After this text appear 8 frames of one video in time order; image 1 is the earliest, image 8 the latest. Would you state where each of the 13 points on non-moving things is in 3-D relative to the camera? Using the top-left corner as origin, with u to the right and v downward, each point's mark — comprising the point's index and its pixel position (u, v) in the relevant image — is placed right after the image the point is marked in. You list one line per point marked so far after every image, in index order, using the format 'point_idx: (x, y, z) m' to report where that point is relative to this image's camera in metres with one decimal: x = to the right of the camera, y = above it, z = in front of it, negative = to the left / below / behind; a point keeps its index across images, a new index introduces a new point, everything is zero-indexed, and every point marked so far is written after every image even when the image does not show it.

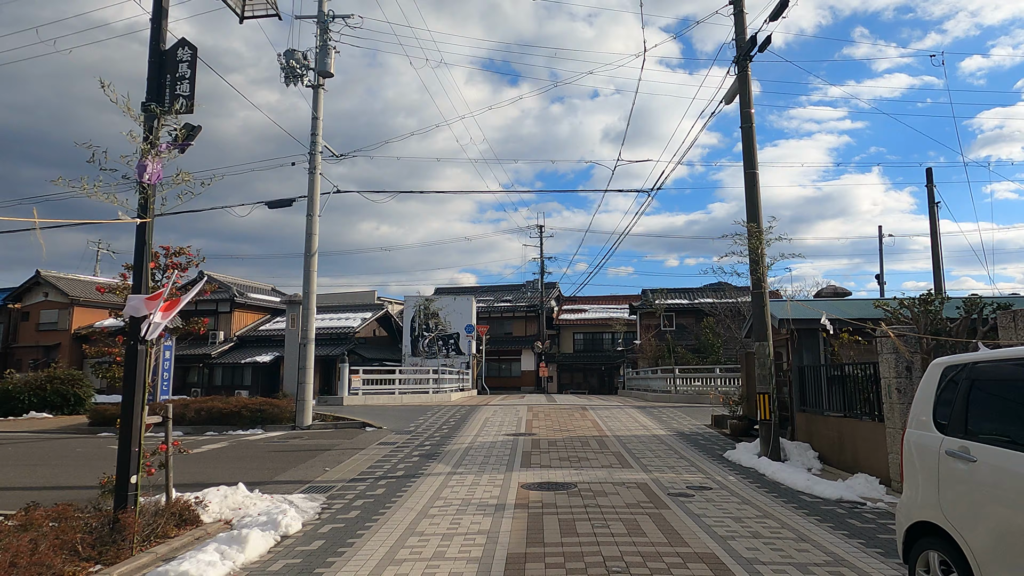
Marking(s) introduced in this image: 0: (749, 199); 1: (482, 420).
0: (+3.5, +1.3, +10.3) m
1: (-0.7, -2.9, +15.4) m
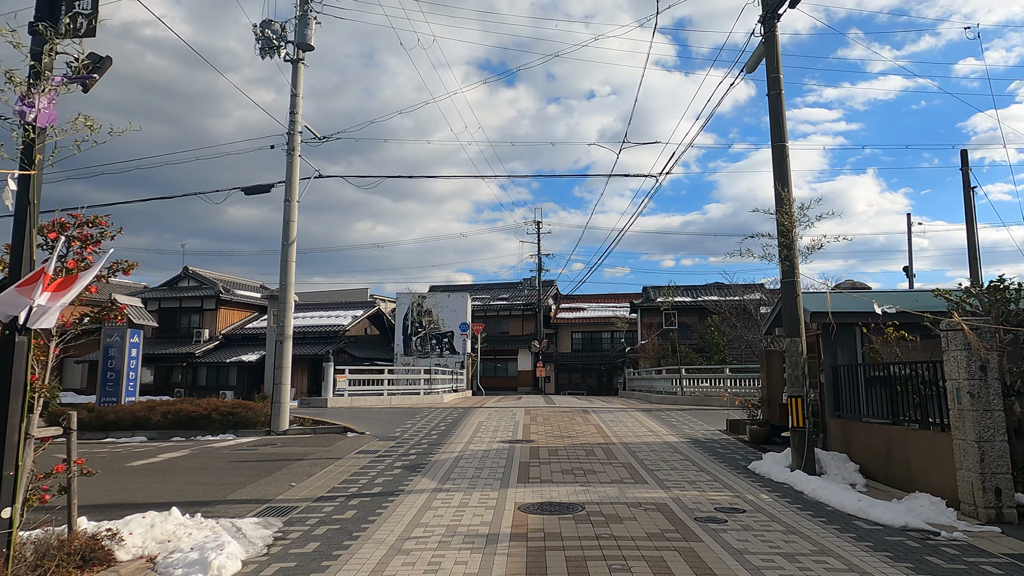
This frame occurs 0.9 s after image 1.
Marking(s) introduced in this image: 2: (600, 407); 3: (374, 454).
0: (+3.4, +1.4, +9.1) m
1: (-0.7, -2.7, +14.1) m
2: (+2.2, -2.9, +17.4) m
3: (-2.0, -2.4, +10.3) m
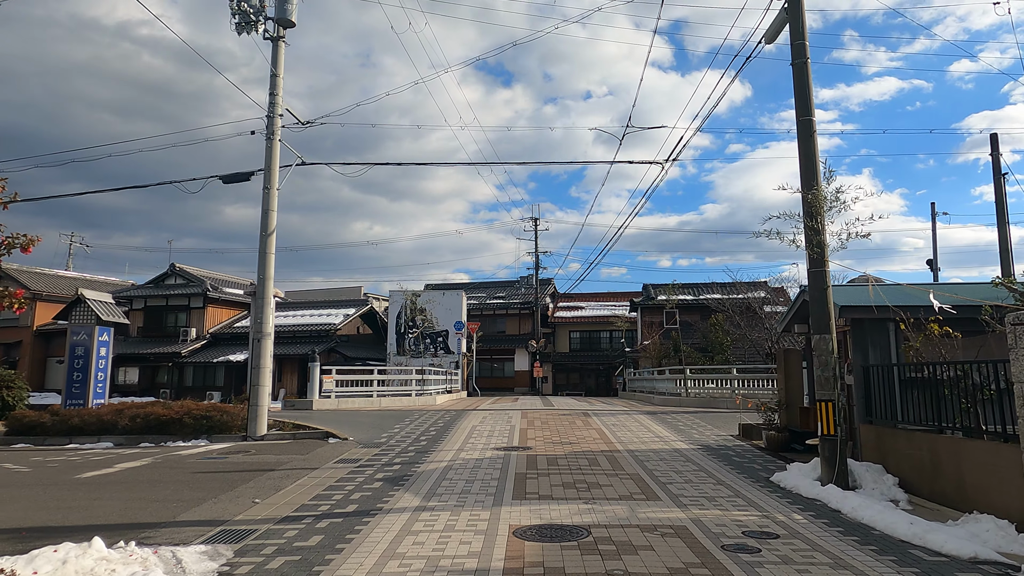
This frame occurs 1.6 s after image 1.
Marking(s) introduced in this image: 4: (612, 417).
0: (+3.4, +1.5, +8.1) m
1: (-0.8, -2.6, +13.1) m
2: (+2.1, -2.8, +16.5) m
3: (-2.1, -2.3, +9.3) m
4: (+2.1, -2.7, +14.6) m
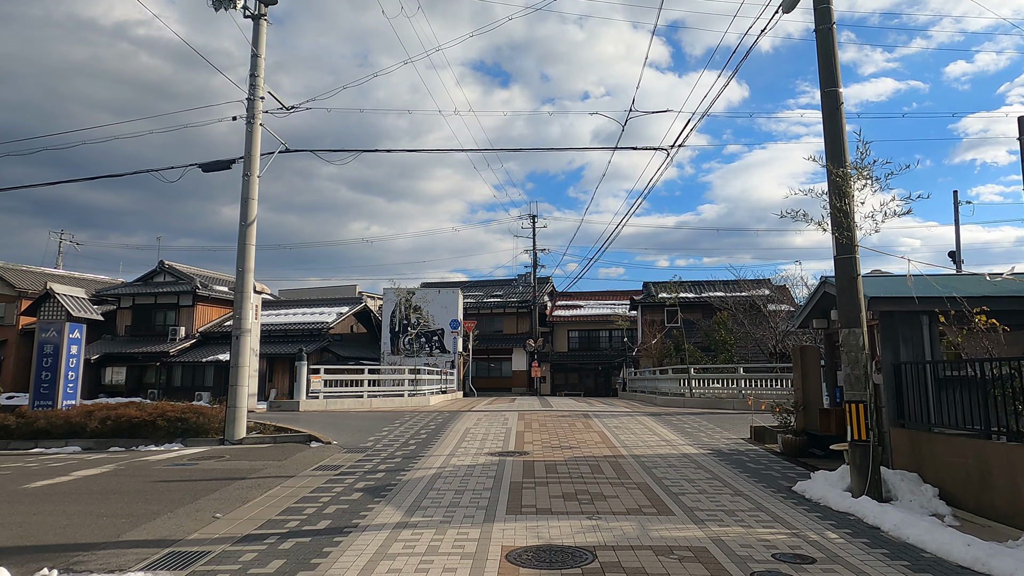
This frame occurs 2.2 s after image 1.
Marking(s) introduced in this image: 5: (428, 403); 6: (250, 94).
0: (+3.3, +1.7, +7.4) m
1: (-0.9, -2.5, +12.3) m
2: (+2.0, -2.7, +15.7) m
3: (-2.1, -2.2, +8.5) m
4: (+2.0, -2.6, +13.8) m
5: (-2.3, -3.2, +19.7) m
6: (-4.7, +3.5, +12.7) m
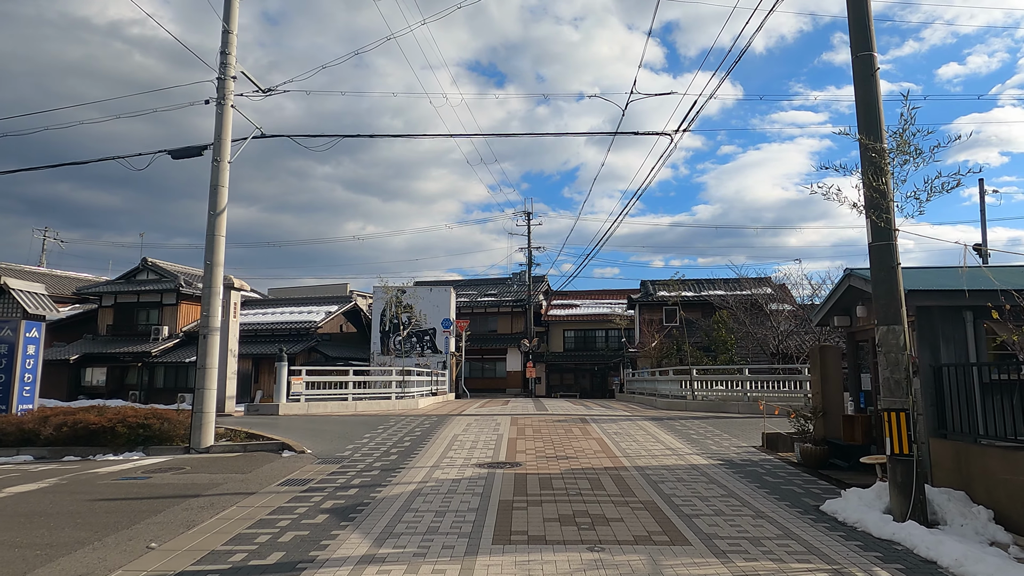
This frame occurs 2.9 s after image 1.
0: (+3.2, +1.7, +6.5) m
1: (-1.0, -2.4, +11.4) m
2: (+1.8, -2.6, +14.8) m
3: (-2.2, -2.1, +7.6) m
4: (+1.9, -2.5, +12.9) m
5: (-2.5, -3.1, +18.8) m
6: (-4.9, +3.6, +11.7) m
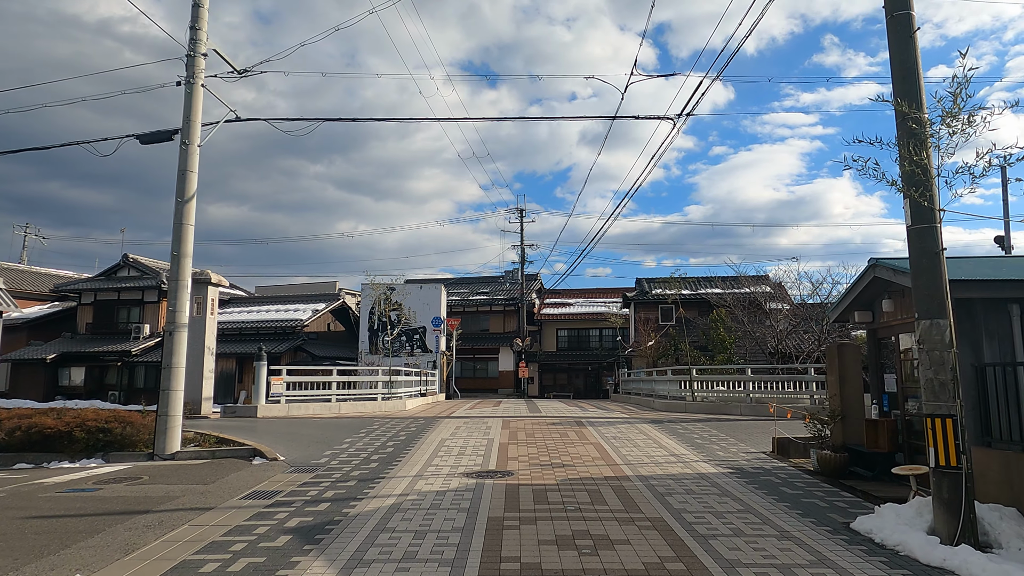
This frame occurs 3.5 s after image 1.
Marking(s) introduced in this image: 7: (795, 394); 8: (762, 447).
0: (+3.1, +1.8, +5.7) m
1: (-1.2, -2.3, +10.6) m
2: (+1.7, -2.6, +14.0) m
3: (-2.3, -2.0, +6.8) m
4: (+1.7, -2.4, +12.1) m
5: (-2.7, -3.0, +18.0) m
6: (-5.0, +3.7, +10.9) m
7: (+5.9, -2.2, +14.8) m
8: (+3.5, -2.2, +9.8) m
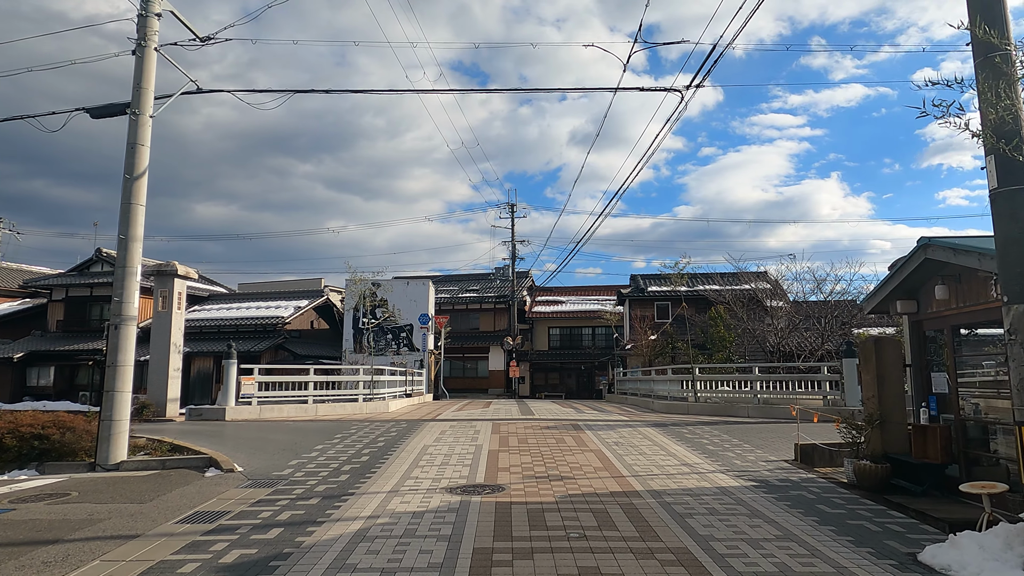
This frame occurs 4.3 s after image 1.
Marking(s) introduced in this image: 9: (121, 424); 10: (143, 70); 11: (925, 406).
0: (+3.1, +2.0, +4.7) m
1: (-1.3, -2.2, +9.5) m
2: (+1.5, -2.4, +12.9) m
3: (-2.4, -1.9, +5.7) m
4: (+1.6, -2.3, +11.1) m
5: (-3.0, -2.9, +16.8) m
6: (-5.1, +3.8, +9.7) m
7: (+5.8, -2.1, +13.7) m
8: (+3.4, -2.1, +8.8) m
9: (-4.9, -1.7, +8.8) m
10: (-5.0, +3.0, +9.6) m
11: (+4.1, -1.2, +7.0) m
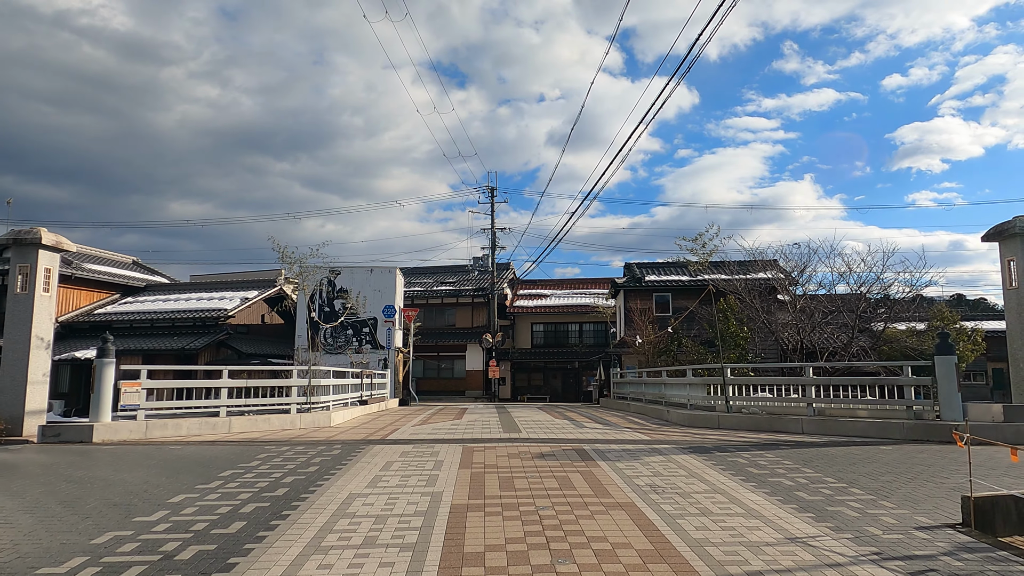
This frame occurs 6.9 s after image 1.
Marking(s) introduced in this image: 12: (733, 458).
0: (+3.0, +2.4, +1.2) m
1: (-1.5, -1.8, +5.9) m
2: (+1.2, -2.0, +9.4) m
3: (-2.5, -1.5, +2.0) m
4: (+1.3, -1.9, +7.5) m
5: (-3.4, -2.5, +13.2) m
6: (-5.3, +4.2, +6.0) m
7: (+5.4, -1.7, +10.3) m
8: (+3.2, -1.7, +5.3) m
9: (-5.1, -1.3, +5.1) m
10: (-5.2, +3.4, +5.9) m
11: (+4.0, -0.8, +3.5) m
12: (+2.5, -1.9, +7.9) m
